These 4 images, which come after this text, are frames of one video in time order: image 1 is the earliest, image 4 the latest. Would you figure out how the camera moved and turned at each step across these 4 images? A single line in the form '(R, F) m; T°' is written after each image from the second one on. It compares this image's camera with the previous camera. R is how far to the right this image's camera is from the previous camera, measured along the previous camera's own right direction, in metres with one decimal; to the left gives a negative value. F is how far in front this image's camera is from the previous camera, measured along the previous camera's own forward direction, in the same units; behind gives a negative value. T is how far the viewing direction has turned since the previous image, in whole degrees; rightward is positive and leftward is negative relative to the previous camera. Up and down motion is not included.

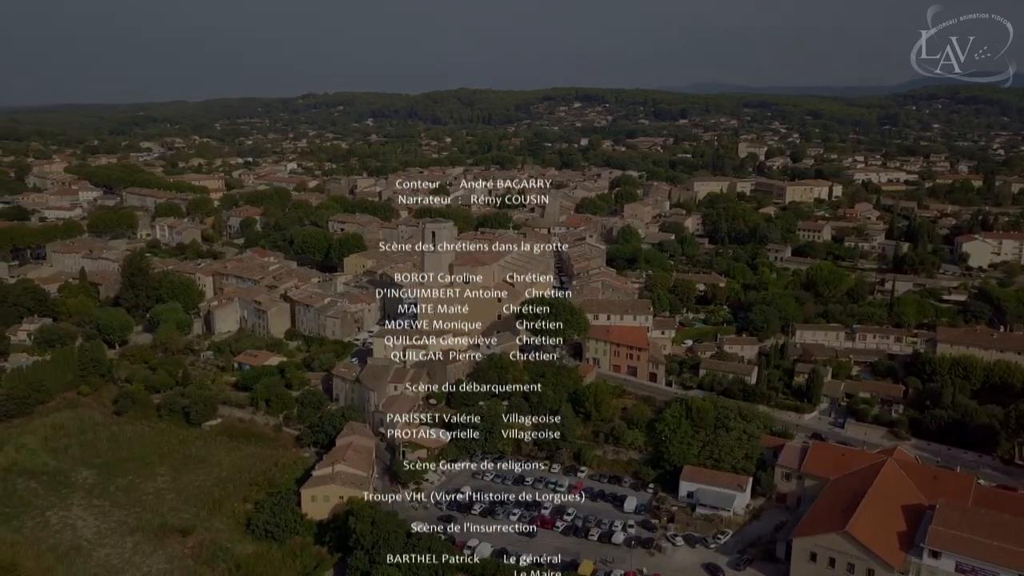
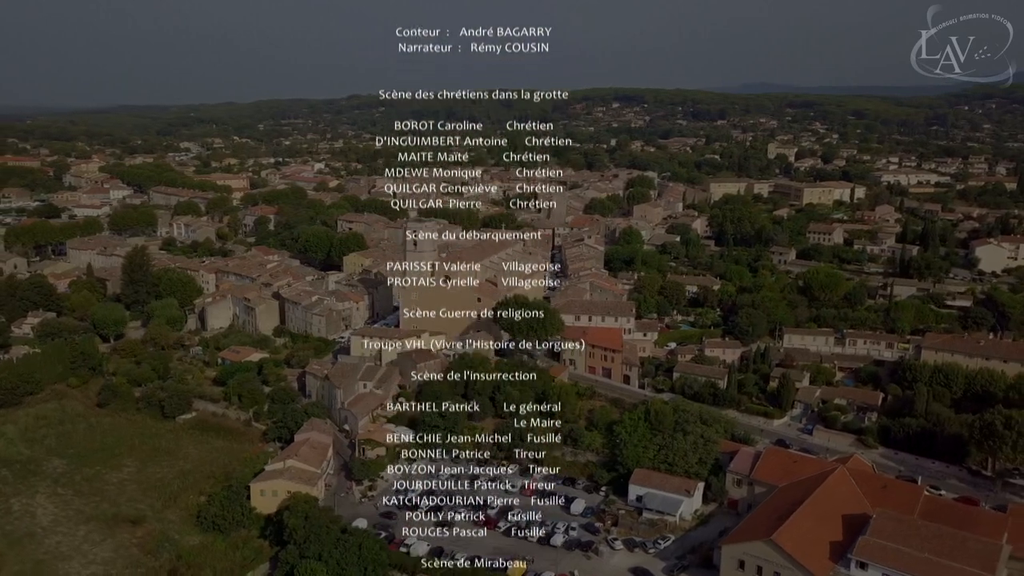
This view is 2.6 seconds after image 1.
(+1.5, 0.0) m; -3°
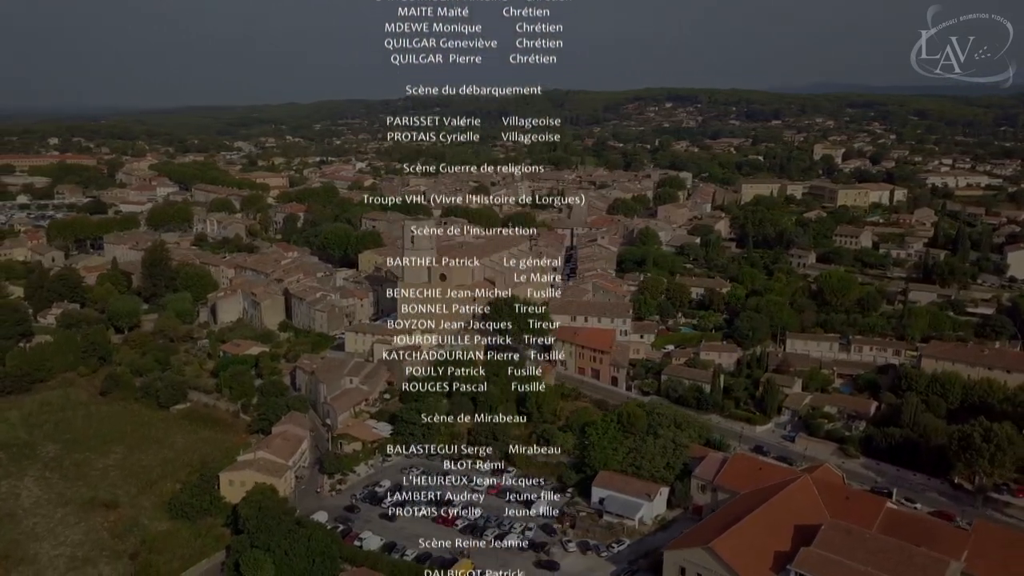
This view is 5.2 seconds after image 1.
(+1.4, +0.1) m; -4°
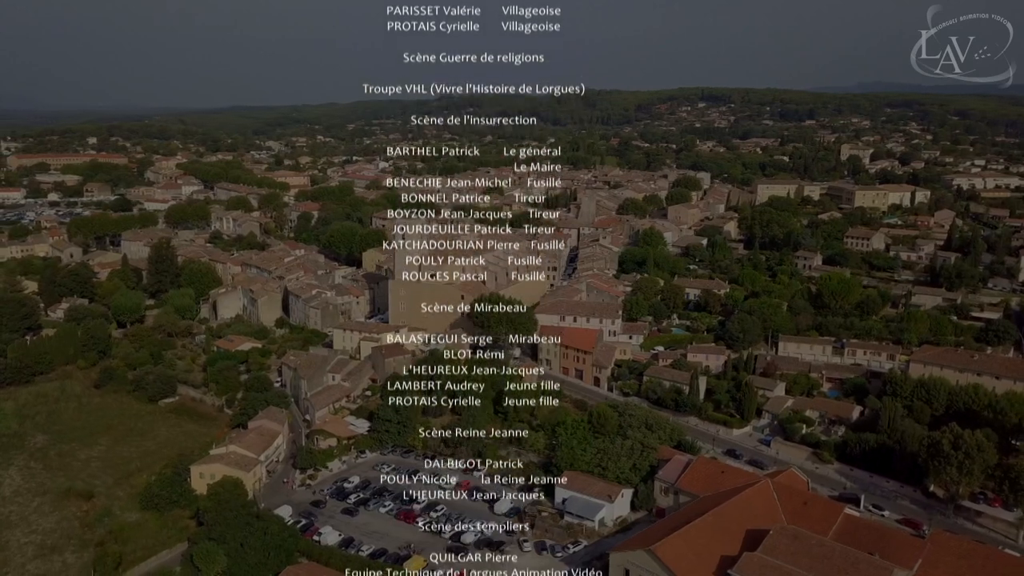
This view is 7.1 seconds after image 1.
(+1.1, 0.0) m; -3°
